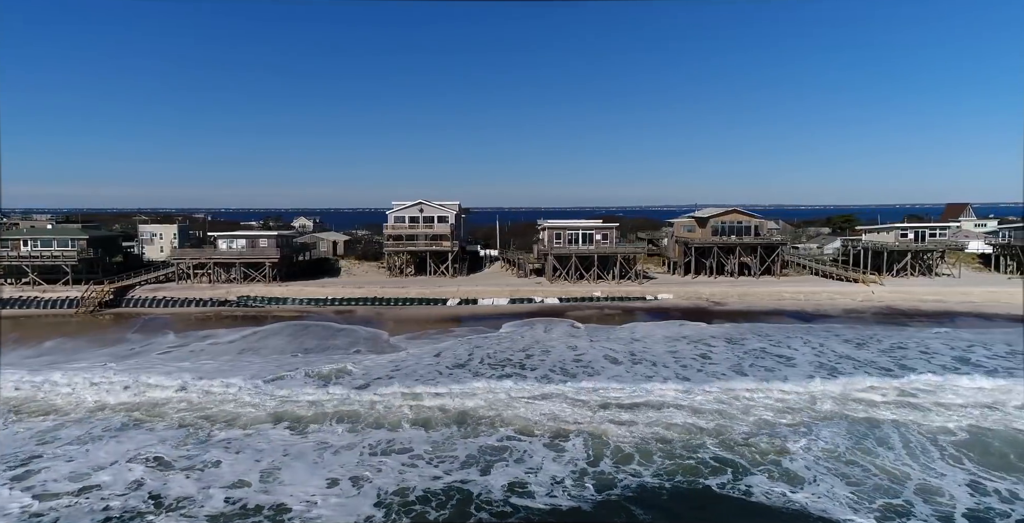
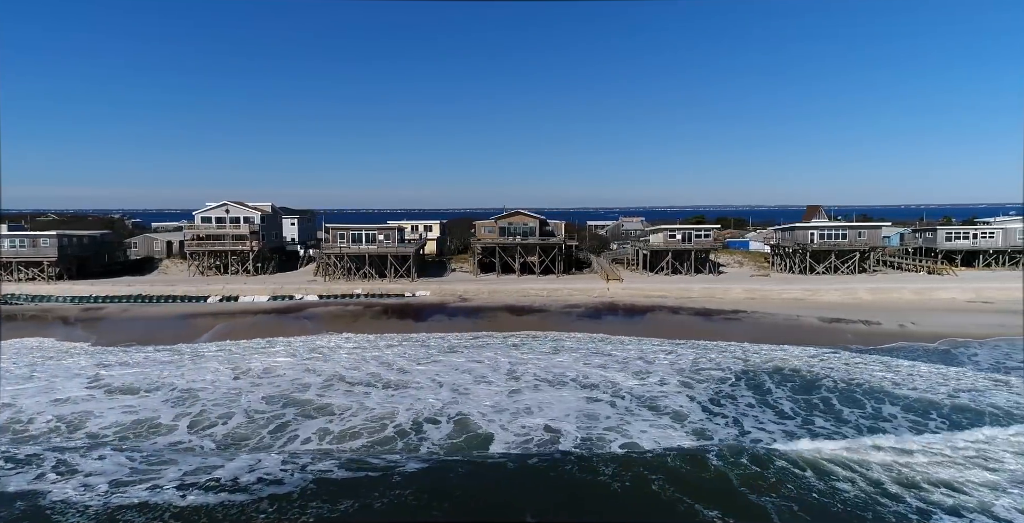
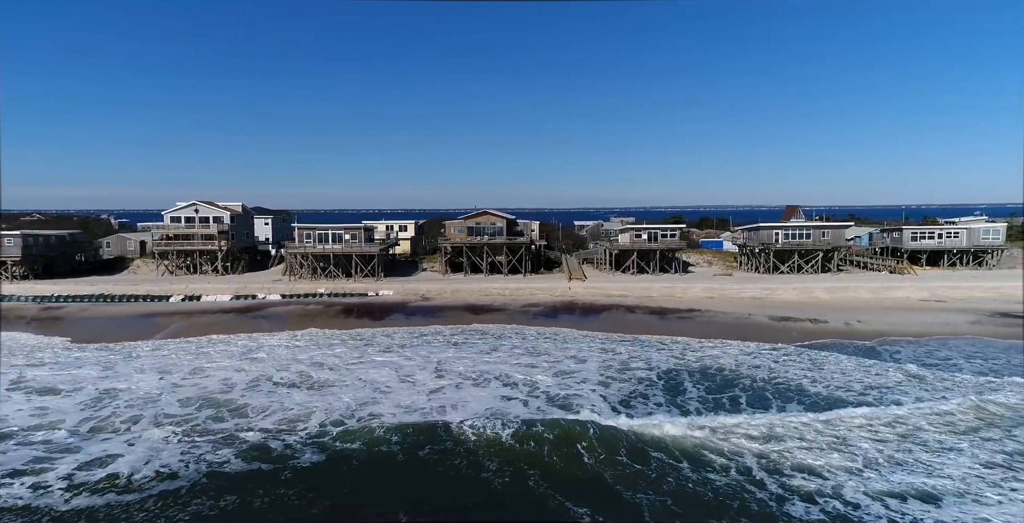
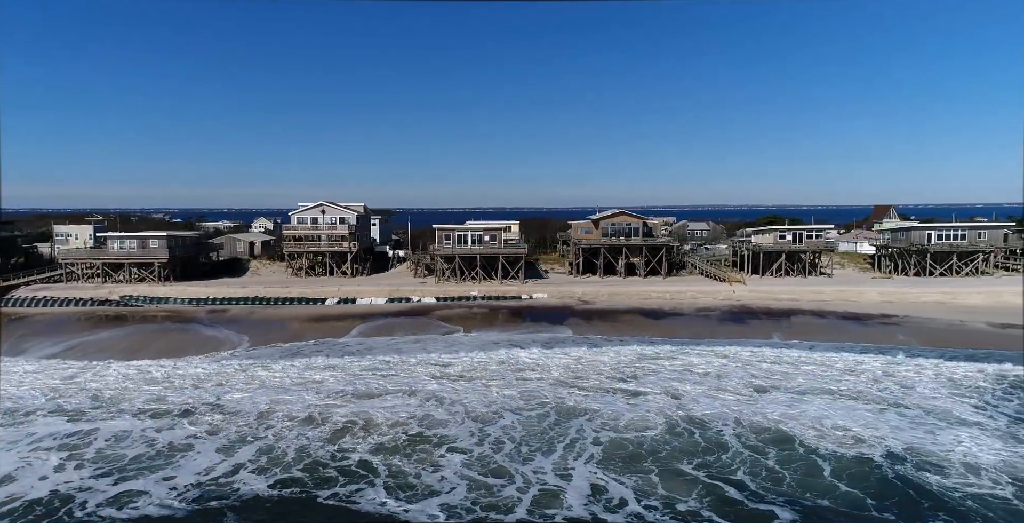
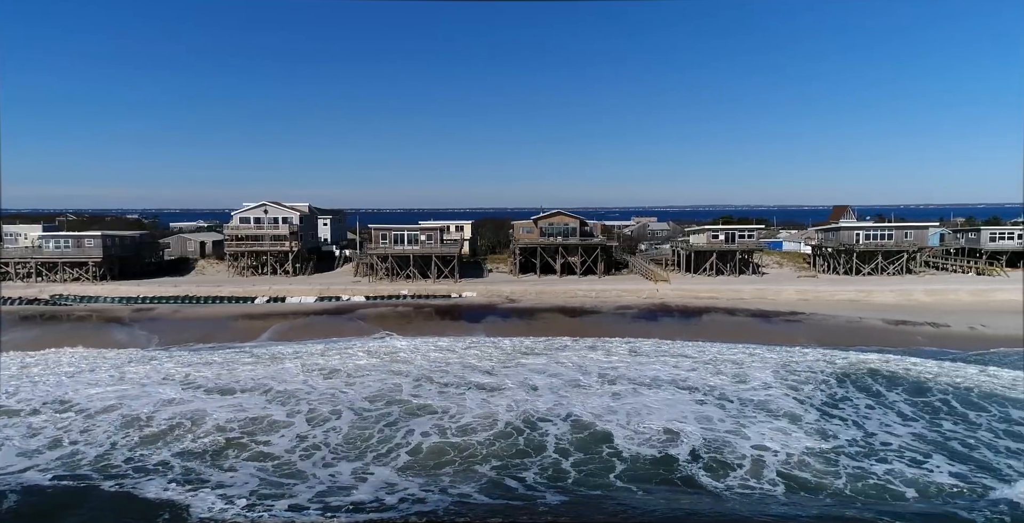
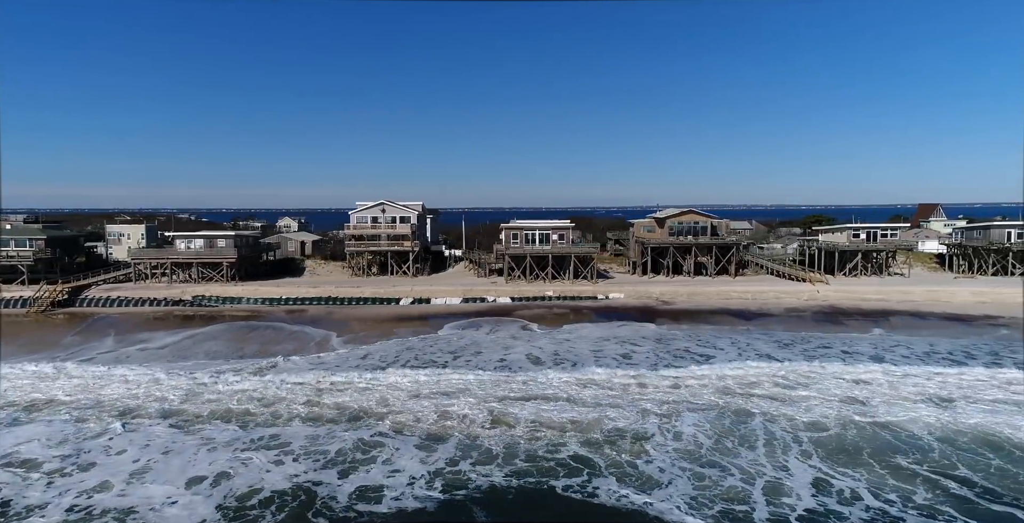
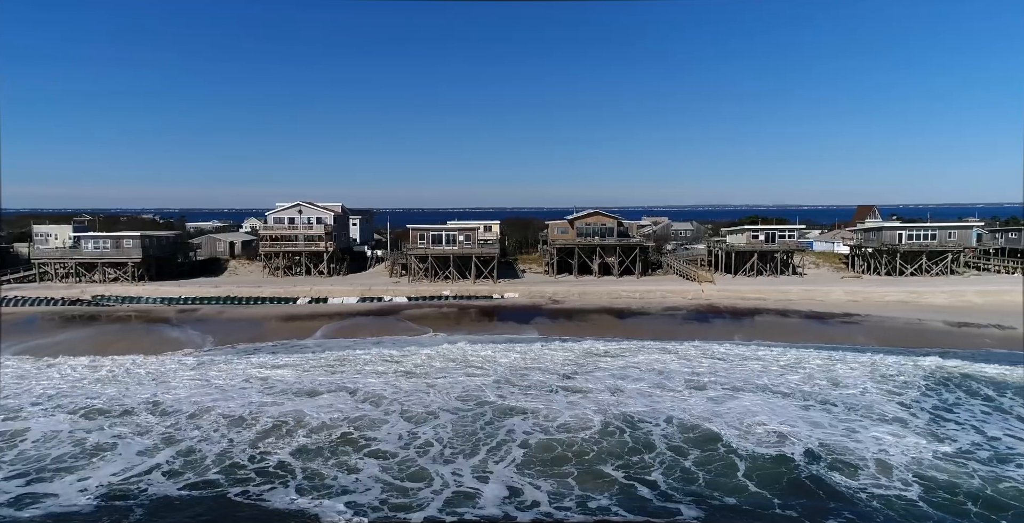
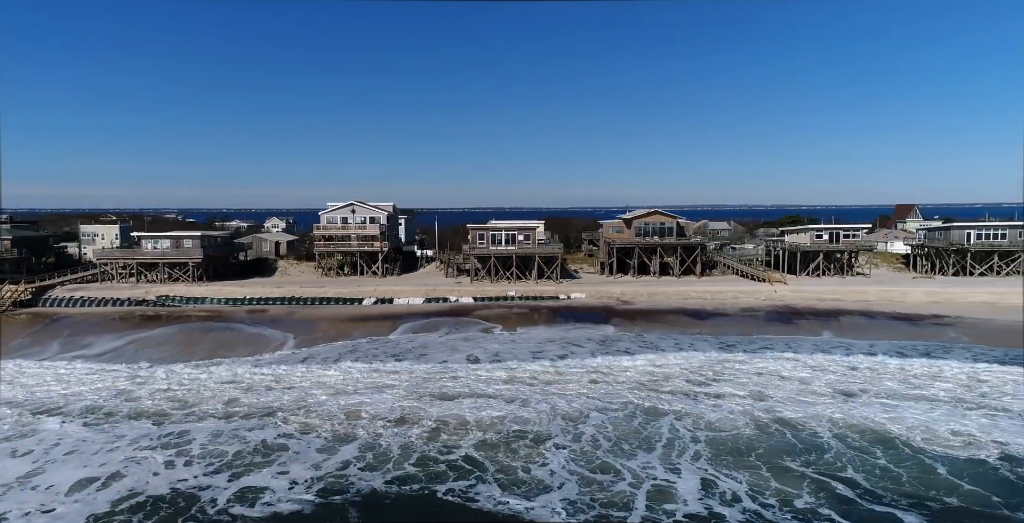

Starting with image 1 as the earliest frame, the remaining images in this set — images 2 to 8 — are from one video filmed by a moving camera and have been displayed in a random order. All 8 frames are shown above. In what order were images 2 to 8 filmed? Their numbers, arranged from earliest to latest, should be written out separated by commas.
6, 8, 4, 7, 5, 2, 3
